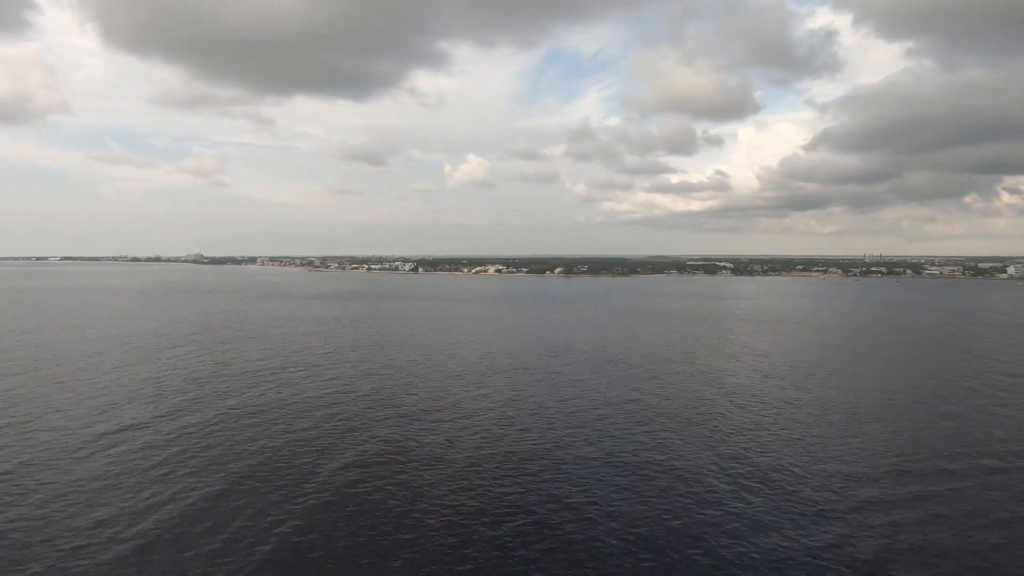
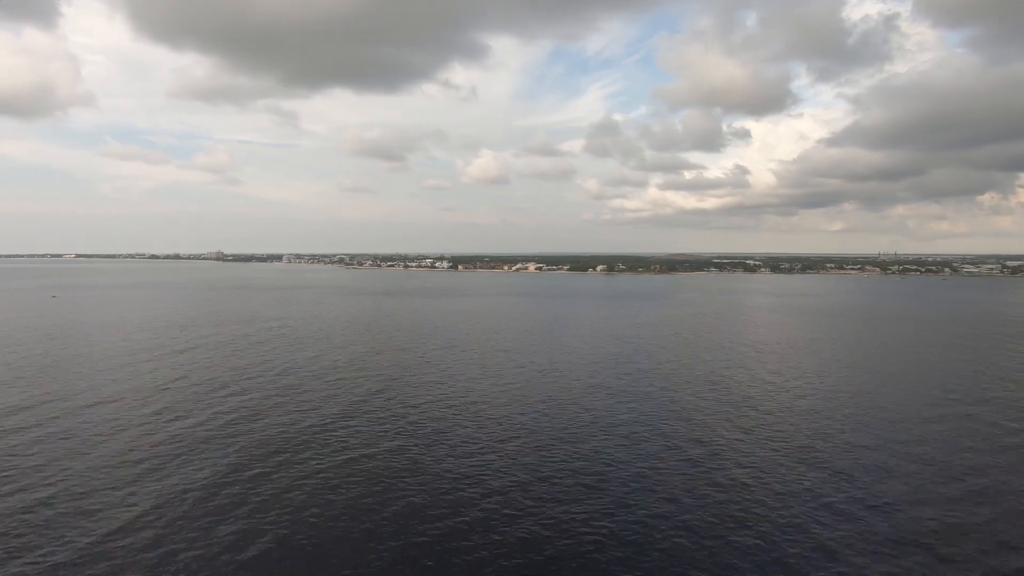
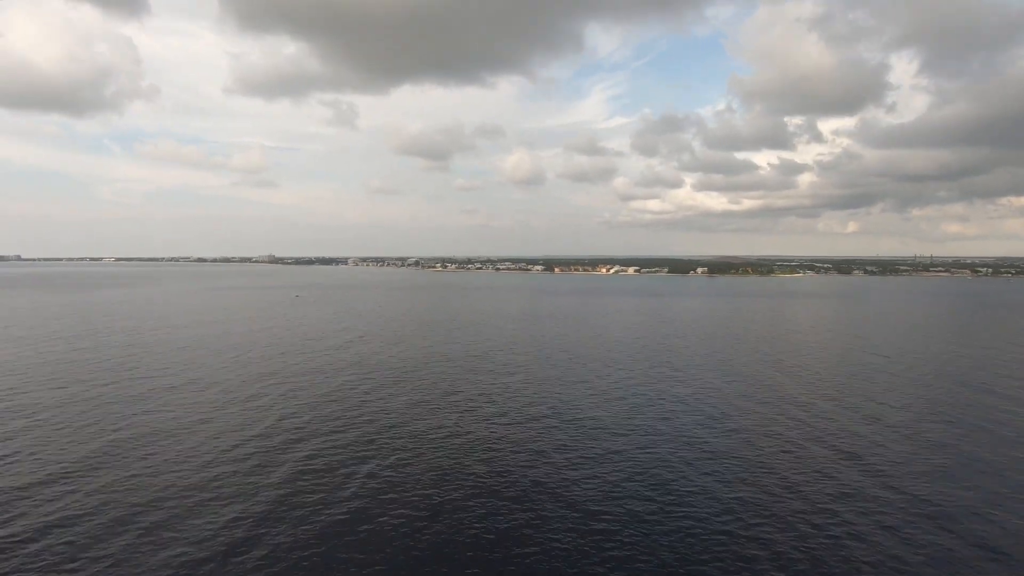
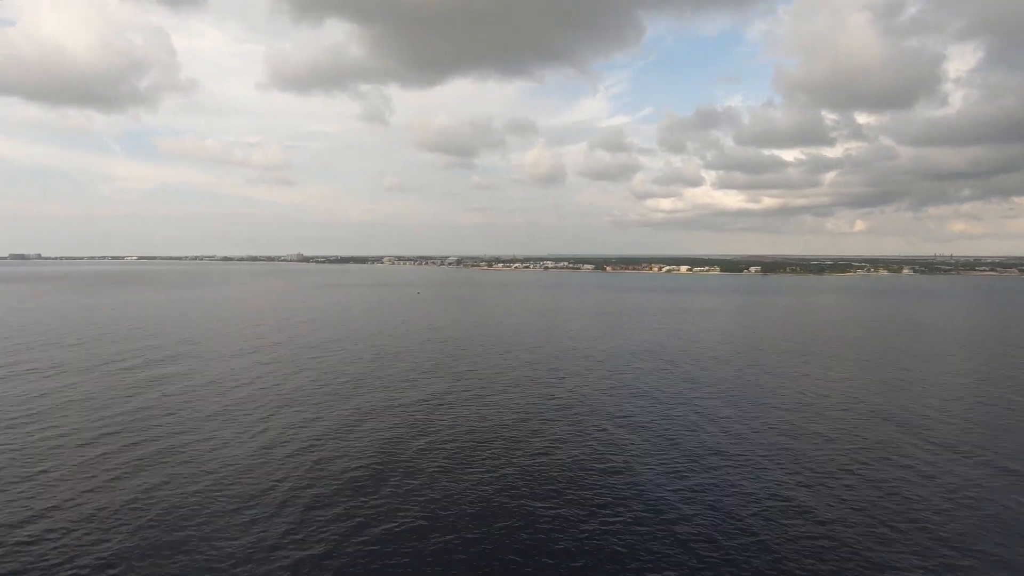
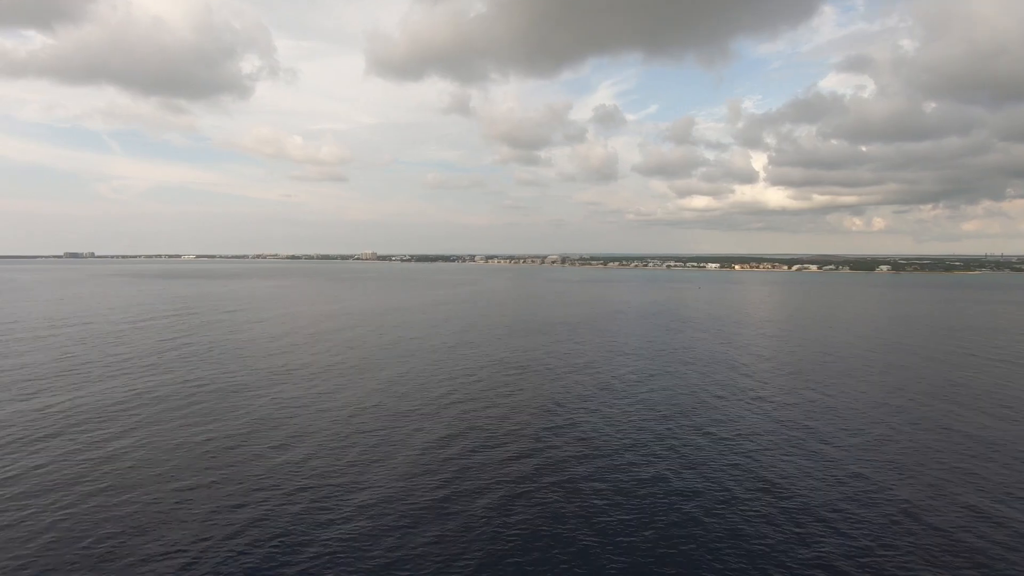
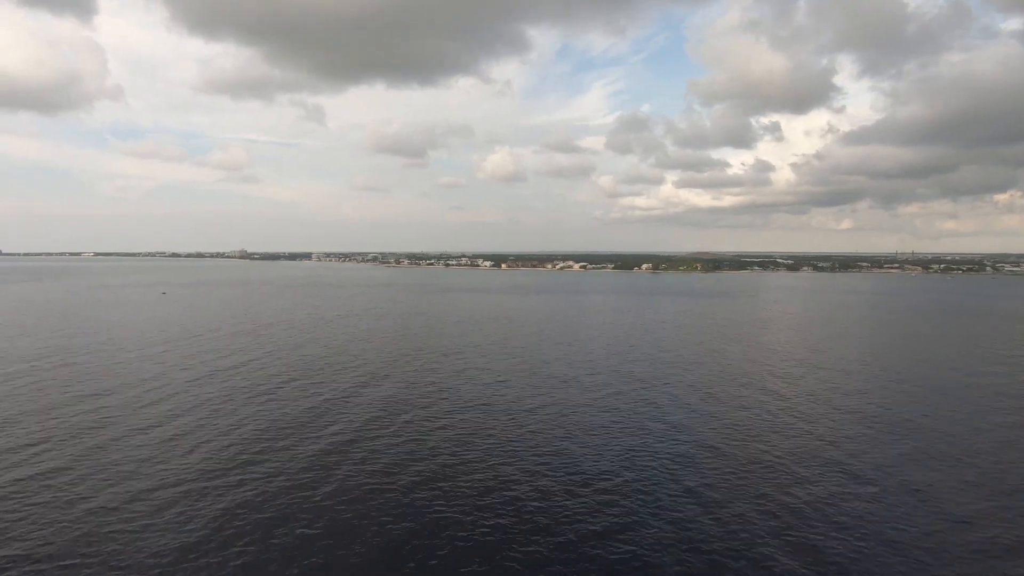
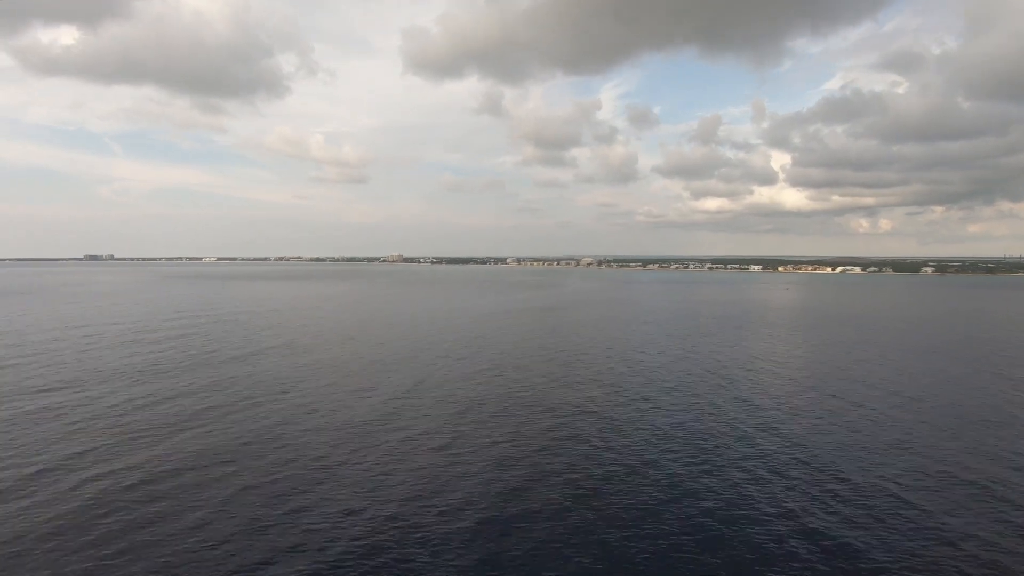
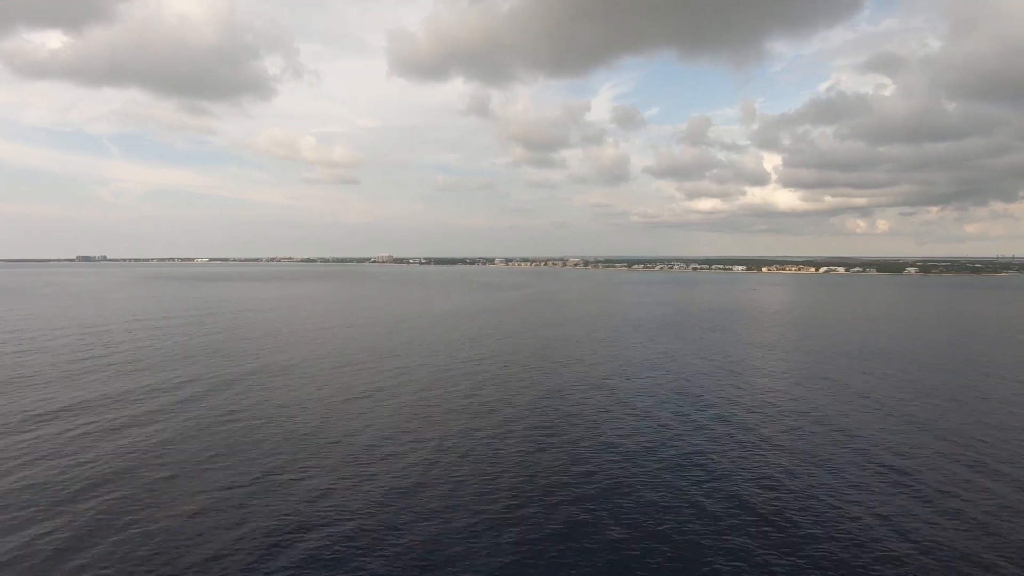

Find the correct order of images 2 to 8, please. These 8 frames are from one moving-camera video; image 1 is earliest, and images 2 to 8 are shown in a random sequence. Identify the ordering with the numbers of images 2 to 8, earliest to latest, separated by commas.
2, 6, 3, 4, 5, 8, 7
